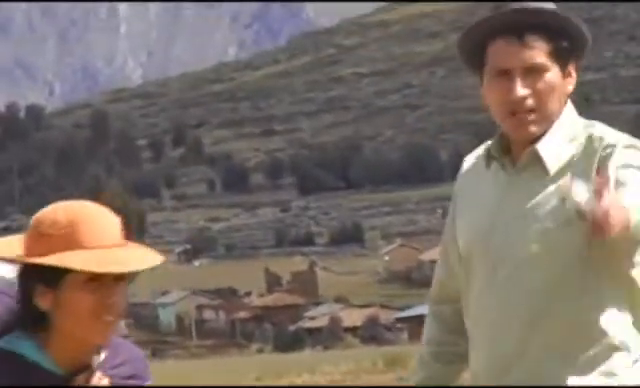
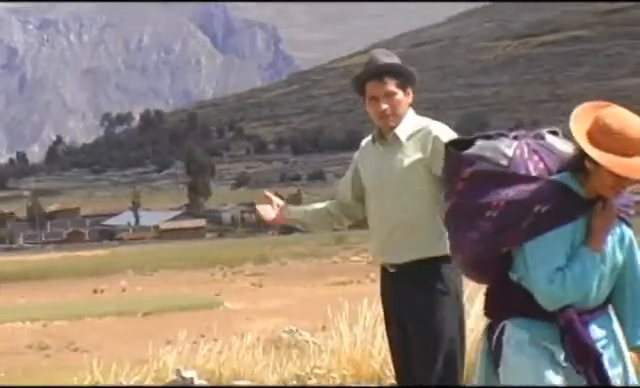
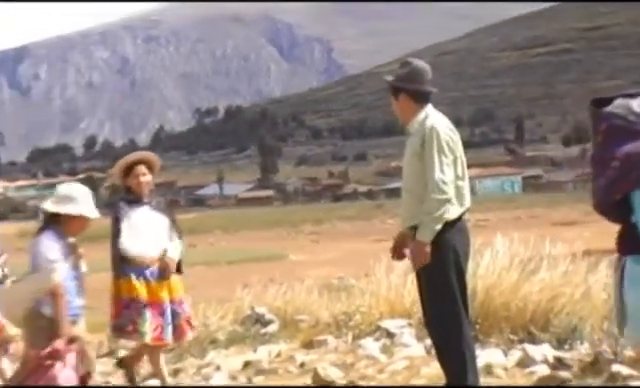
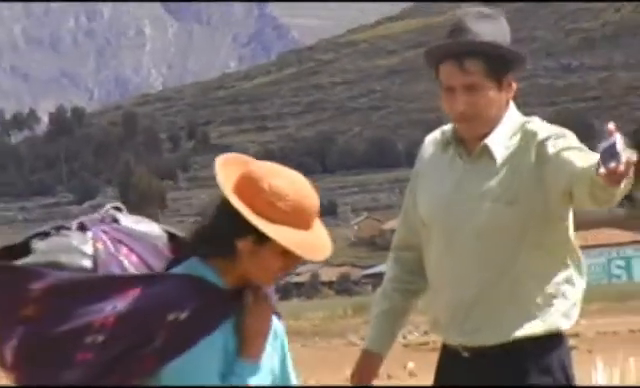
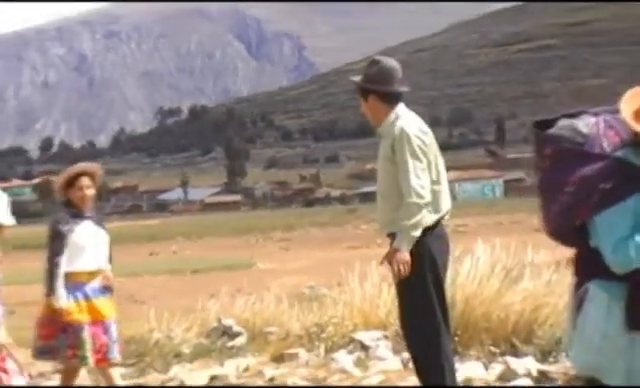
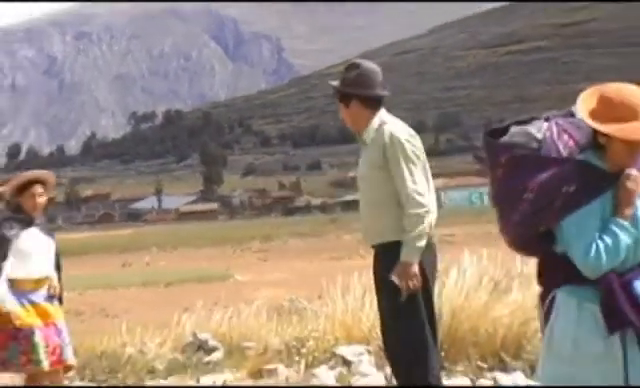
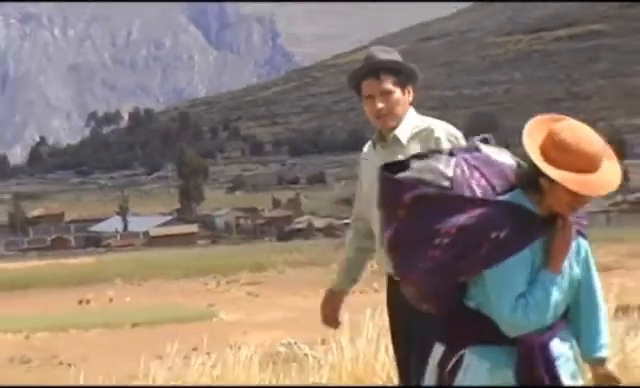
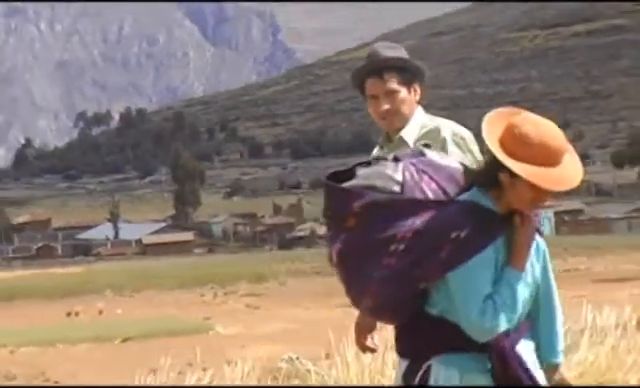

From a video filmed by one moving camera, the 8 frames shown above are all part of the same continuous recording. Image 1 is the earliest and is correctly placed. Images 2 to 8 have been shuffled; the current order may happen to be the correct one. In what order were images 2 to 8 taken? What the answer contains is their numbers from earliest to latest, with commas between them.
4, 8, 7, 2, 6, 5, 3
